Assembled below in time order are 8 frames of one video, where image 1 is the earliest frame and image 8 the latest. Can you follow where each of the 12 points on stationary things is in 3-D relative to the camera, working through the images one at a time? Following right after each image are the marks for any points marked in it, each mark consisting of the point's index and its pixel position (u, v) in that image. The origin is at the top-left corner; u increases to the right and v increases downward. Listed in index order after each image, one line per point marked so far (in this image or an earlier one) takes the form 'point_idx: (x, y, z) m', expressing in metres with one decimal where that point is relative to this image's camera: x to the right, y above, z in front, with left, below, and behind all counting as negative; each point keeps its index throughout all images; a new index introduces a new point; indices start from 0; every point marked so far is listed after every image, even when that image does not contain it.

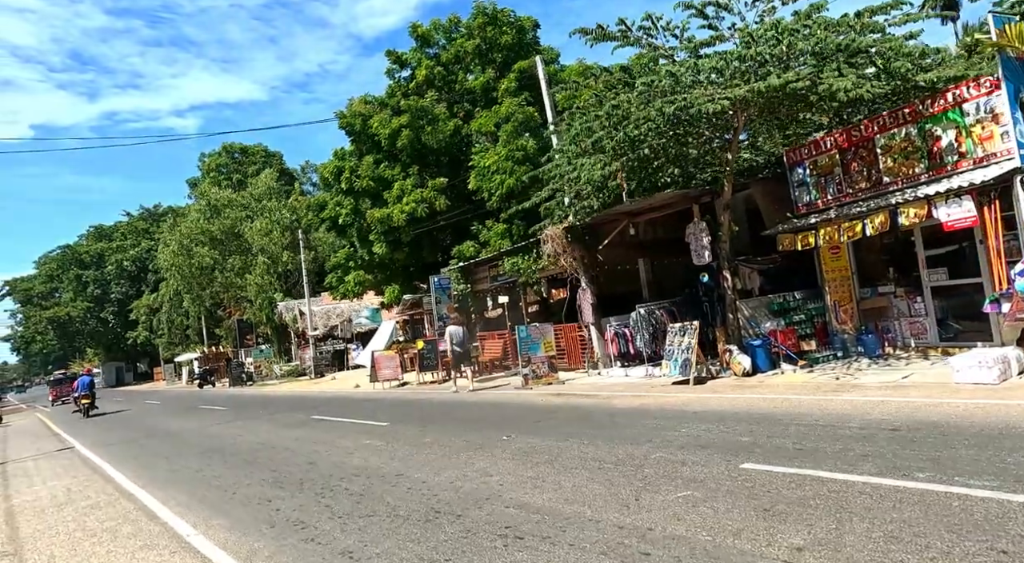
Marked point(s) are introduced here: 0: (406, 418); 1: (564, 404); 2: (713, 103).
0: (-1.9, -2.5, +12.4) m
1: (+0.8, -2.0, +11.3) m
2: (+3.0, +2.7, +9.9) m
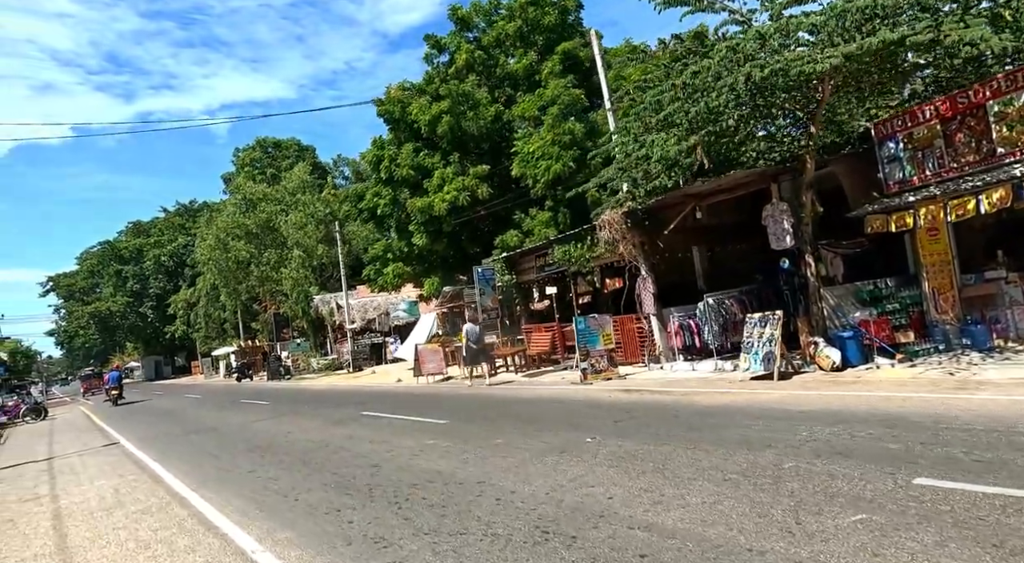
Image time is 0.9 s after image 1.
0: (-0.8, -2.3, +11.7) m
1: (+1.9, -1.8, +10.5) m
2: (+4.0, +2.9, +8.9) m
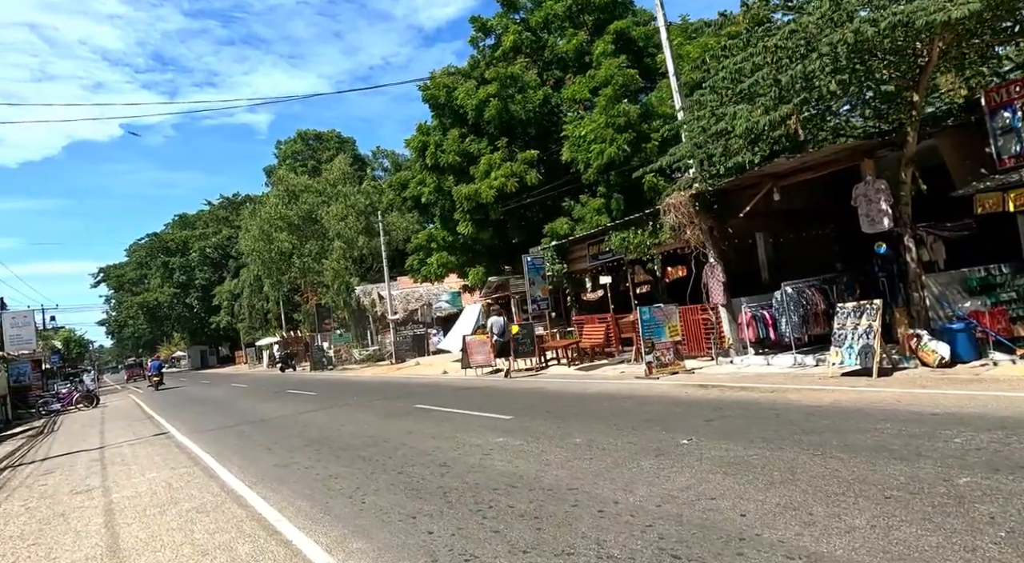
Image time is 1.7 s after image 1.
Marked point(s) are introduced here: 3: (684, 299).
0: (+0.3, -2.1, +11.0) m
1: (+2.9, -1.6, +9.6) m
2: (+4.9, +3.0, +7.9) m
3: (+4.5, -0.4, +18.0) m
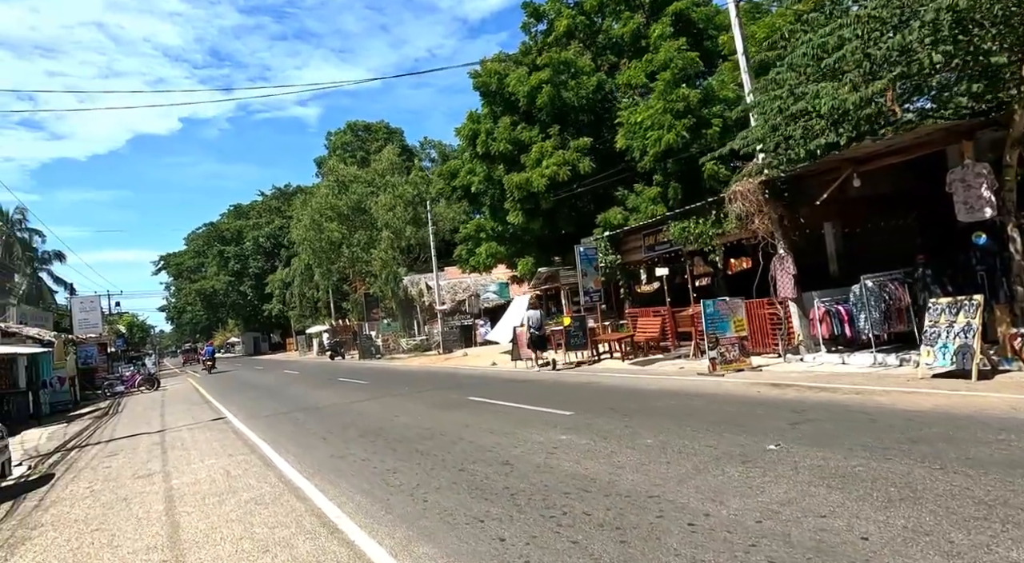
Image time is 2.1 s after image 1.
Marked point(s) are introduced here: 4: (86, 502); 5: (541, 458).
0: (+1.2, -1.9, +10.5) m
1: (+3.7, -1.5, +9.0) m
2: (+5.7, +3.1, +7.1) m
3: (+5.9, -0.3, +17.3) m
4: (-6.2, -3.2, +10.0) m
5: (+0.3, -1.9, +7.5) m
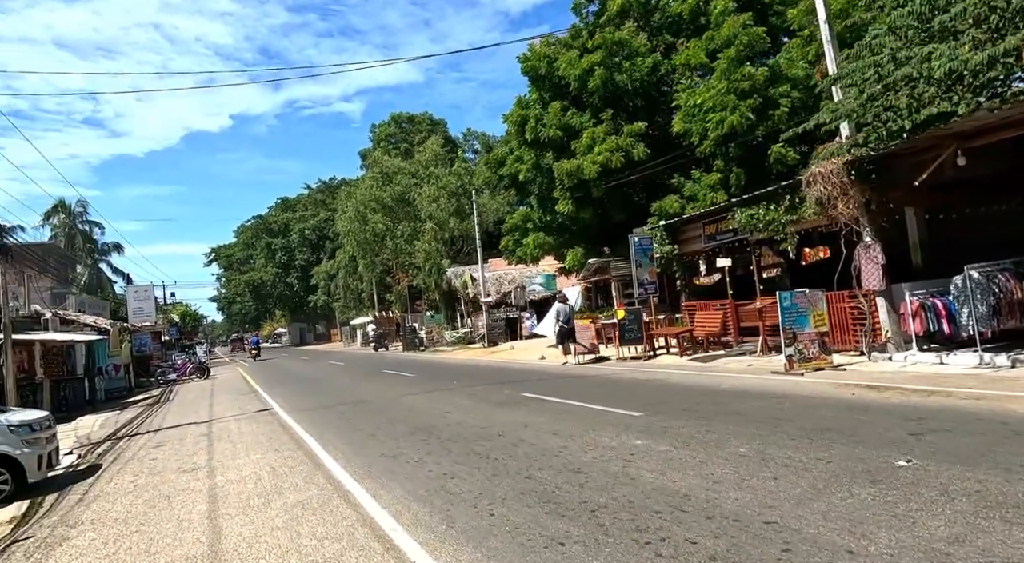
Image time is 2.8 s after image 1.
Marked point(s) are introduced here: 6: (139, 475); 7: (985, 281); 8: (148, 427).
0: (+2.1, -1.8, +9.6) m
1: (+4.5, -1.4, +7.9) m
2: (+6.4, +3.2, +5.9) m
3: (+7.2, -0.1, +16.1) m
4: (-5.3, -3.0, +9.6) m
5: (+1.0, -1.8, +6.6) m
6: (-6.2, -3.2, +11.4) m
7: (+7.1, 0.0, +10.3) m
8: (-9.8, -3.9, +18.6) m
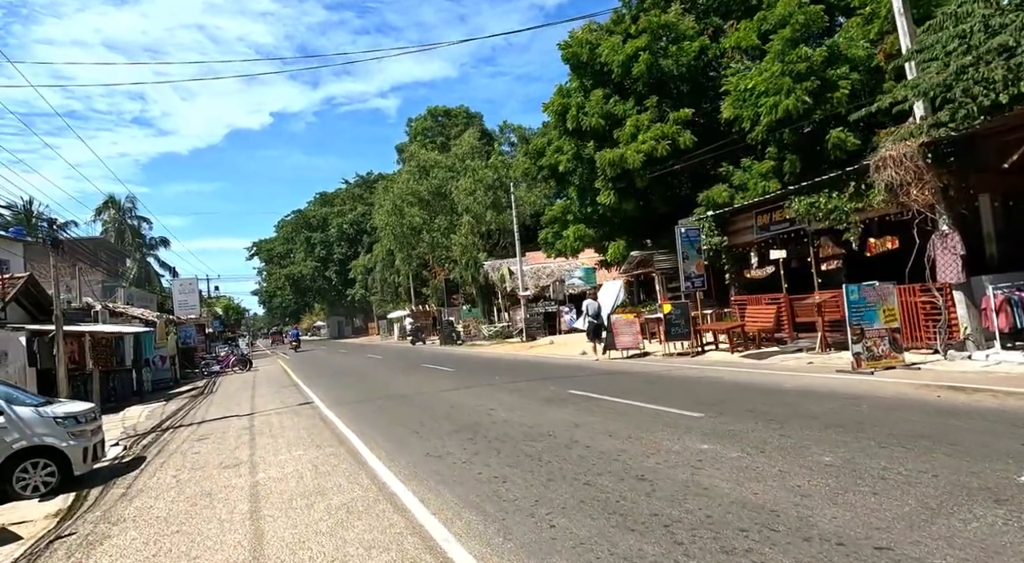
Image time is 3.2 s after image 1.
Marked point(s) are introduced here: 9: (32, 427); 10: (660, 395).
0: (+2.8, -1.7, +9.0) m
1: (+5.1, -1.3, +7.2) m
2: (+6.8, +3.3, +5.0) m
3: (+8.2, +0.1, +15.2) m
4: (-4.6, -2.9, +9.4) m
5: (+1.5, -1.7, +6.1) m
6: (-5.4, -3.1, +11.2) m
7: (+7.8, +0.1, +9.4) m
8: (-8.7, -3.7, +18.6) m
9: (-7.8, -2.3, +11.2) m
10: (+2.4, -1.9, +11.3) m
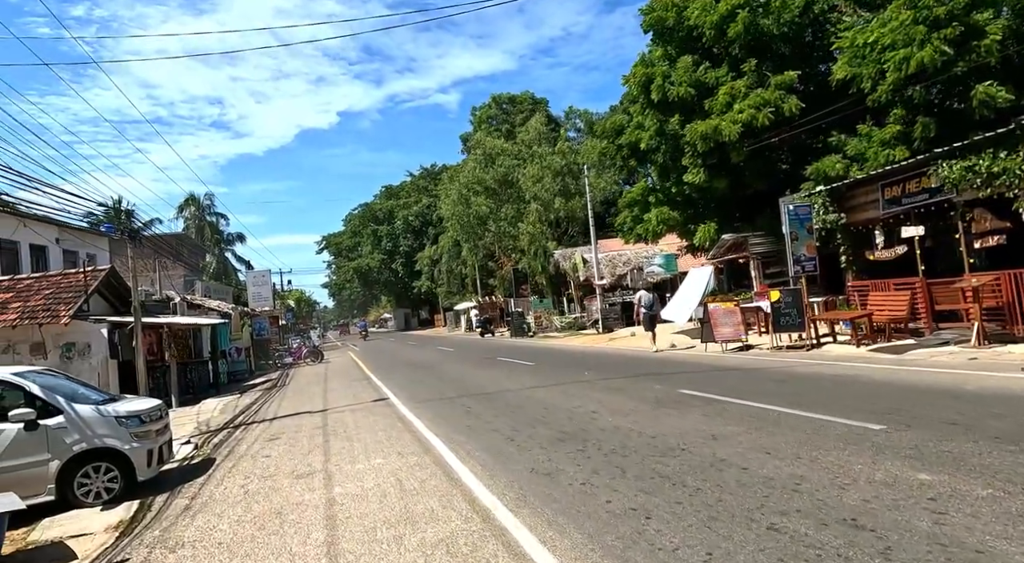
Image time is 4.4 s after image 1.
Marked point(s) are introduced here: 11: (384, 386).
0: (+4.1, -1.4, +7.1) m
1: (+6.3, -1.0, +5.1) m
2: (+7.7, +3.5, +2.7) m
3: (+10.0, +0.5, +12.7) m
4: (-3.2, -2.7, +8.1) m
5: (+2.6, -1.5, +4.3) m
6: (-3.8, -2.9, +10.0) m
7: (+9.1, +0.4, +7.0) m
8: (-6.4, -3.5, +17.8) m
9: (-6.2, -2.2, +10.2) m
10: (+4.0, -1.6, +9.4) m
11: (-3.6, -2.9, +19.0) m
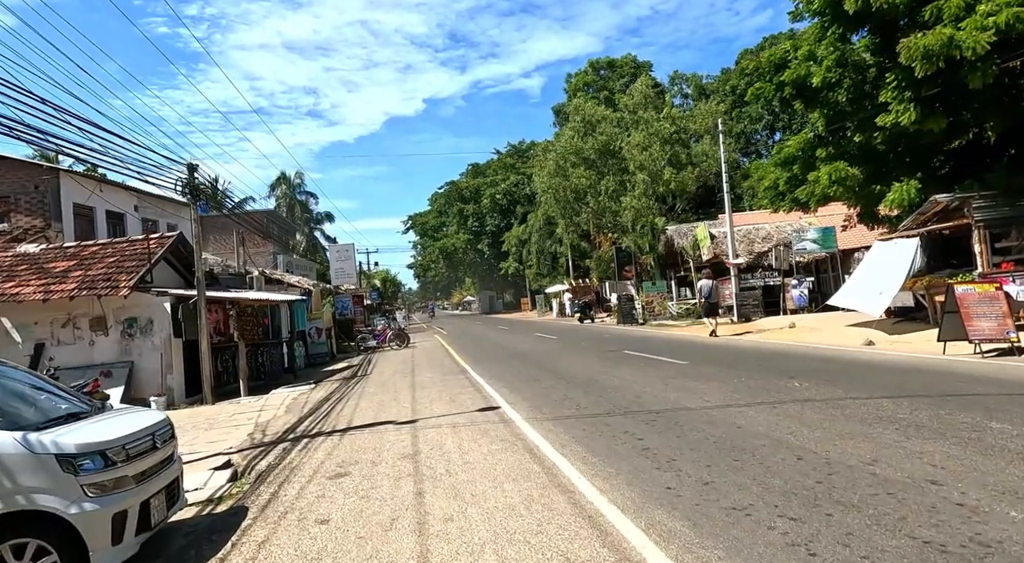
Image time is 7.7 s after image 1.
0: (+5.8, -1.1, +1.4) m
1: (+7.7, -0.8, -0.8) m
2: (+8.9, +3.7, -3.5) m
3: (+12.3, +0.8, +6.2) m
4: (-1.4, -2.3, +3.4) m
5: (+3.9, -1.2, -1.2) m
6: (-1.8, -2.4, +5.3) m
7: (+10.7, +0.6, +0.7) m
8: (-3.5, -2.7, +13.3) m
9: (-4.1, -1.6, +5.8) m
10: (+5.9, -1.2, +3.8) m
11: (-0.5, -2.2, +14.2) m
